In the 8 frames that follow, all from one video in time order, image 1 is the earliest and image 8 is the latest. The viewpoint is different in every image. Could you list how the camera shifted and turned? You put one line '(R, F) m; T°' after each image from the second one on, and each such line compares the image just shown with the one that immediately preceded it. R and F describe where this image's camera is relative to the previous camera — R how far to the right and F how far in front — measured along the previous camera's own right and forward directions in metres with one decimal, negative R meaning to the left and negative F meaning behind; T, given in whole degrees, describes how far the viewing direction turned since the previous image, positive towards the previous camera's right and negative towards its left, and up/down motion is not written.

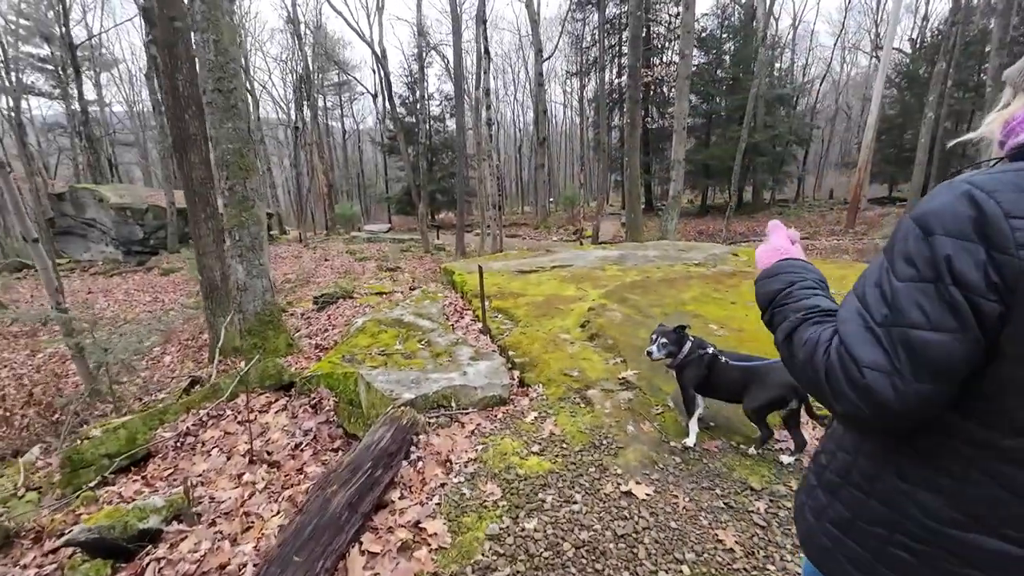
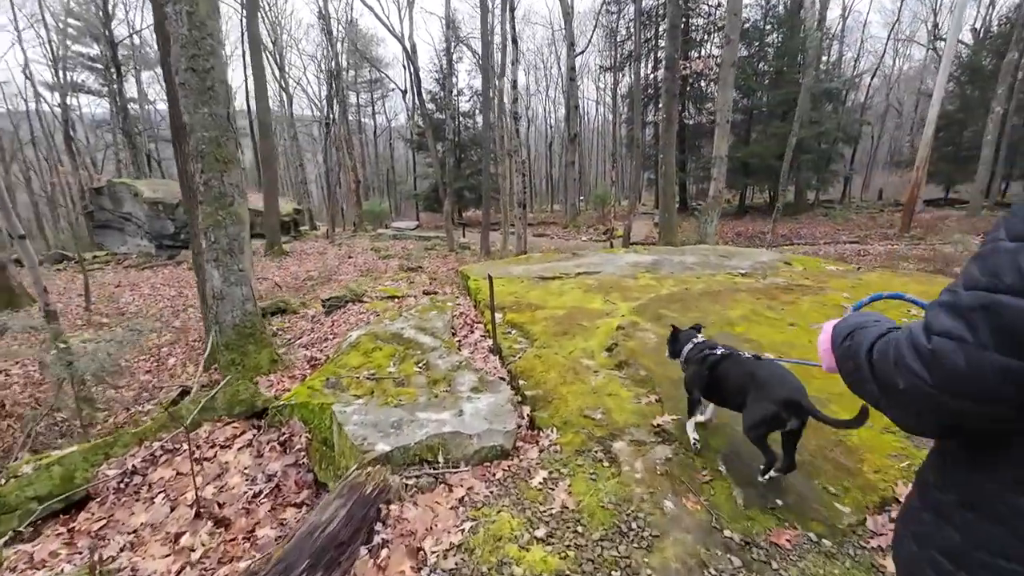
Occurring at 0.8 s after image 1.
(+0.1, +0.9) m; -3°
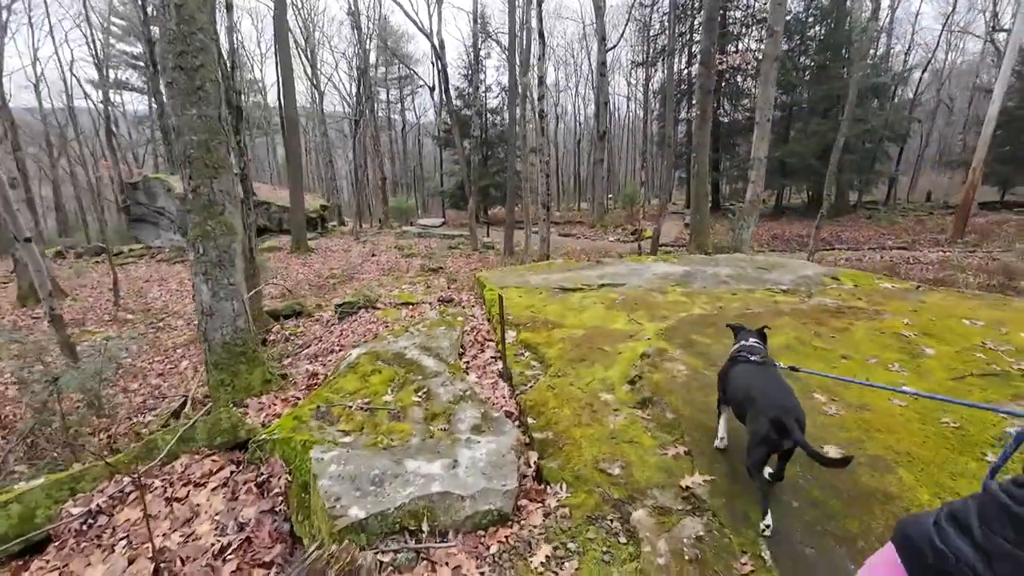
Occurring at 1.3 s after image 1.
(+0.1, +0.5) m; -3°
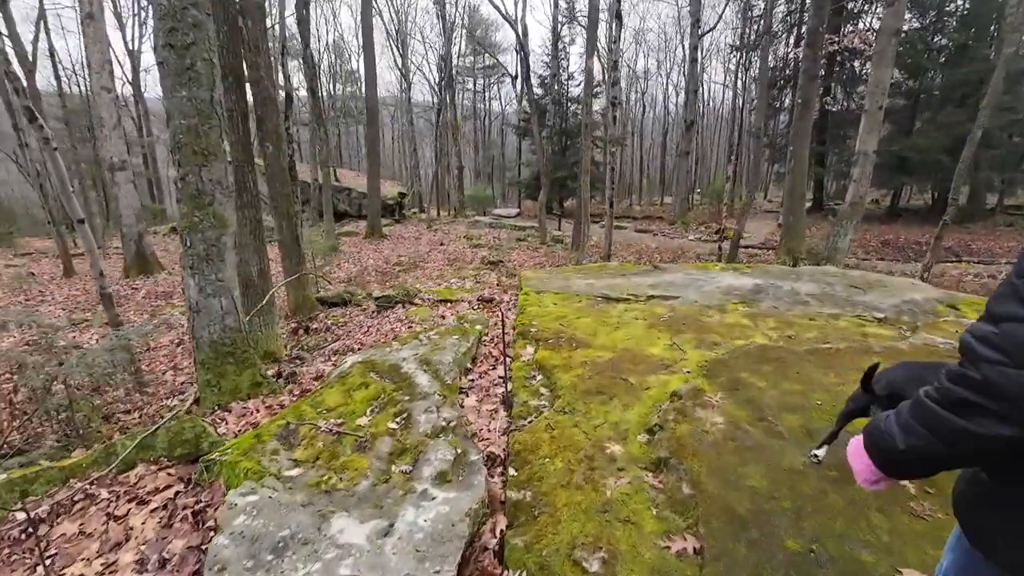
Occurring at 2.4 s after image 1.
(+0.6, +0.8) m; -9°
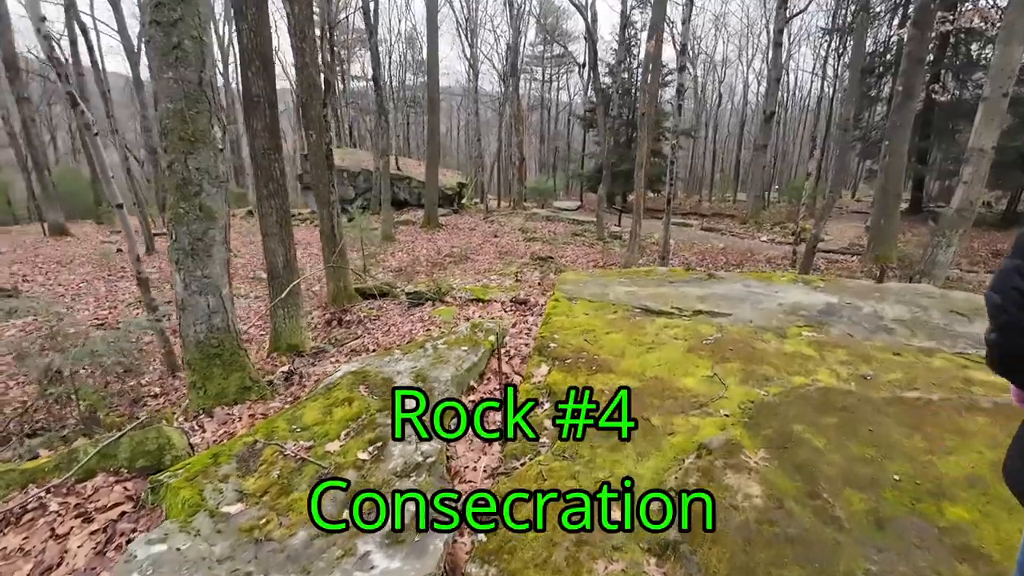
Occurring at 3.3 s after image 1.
(+0.4, +0.7) m; -7°
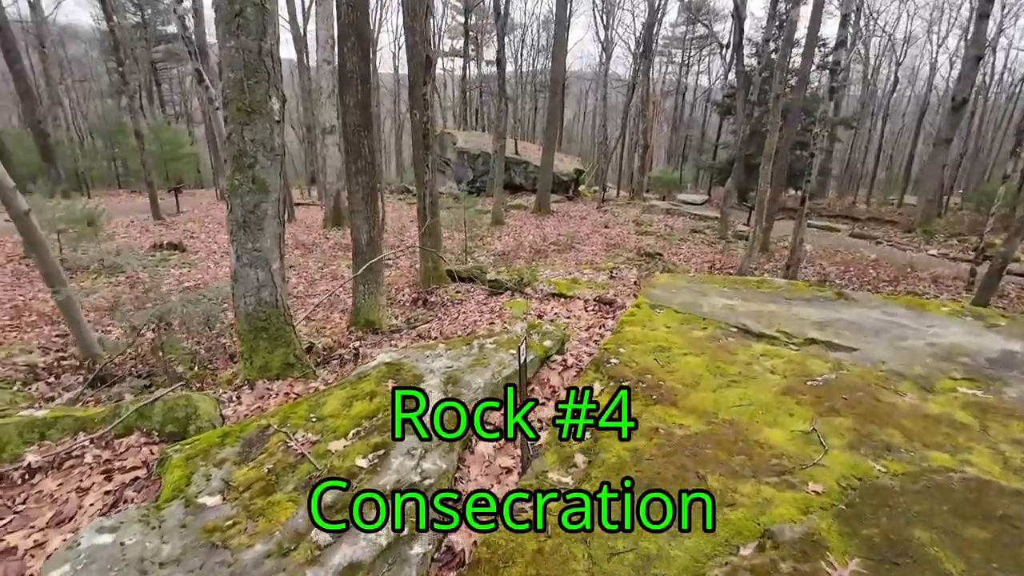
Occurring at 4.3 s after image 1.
(+0.5, +0.6) m; -13°
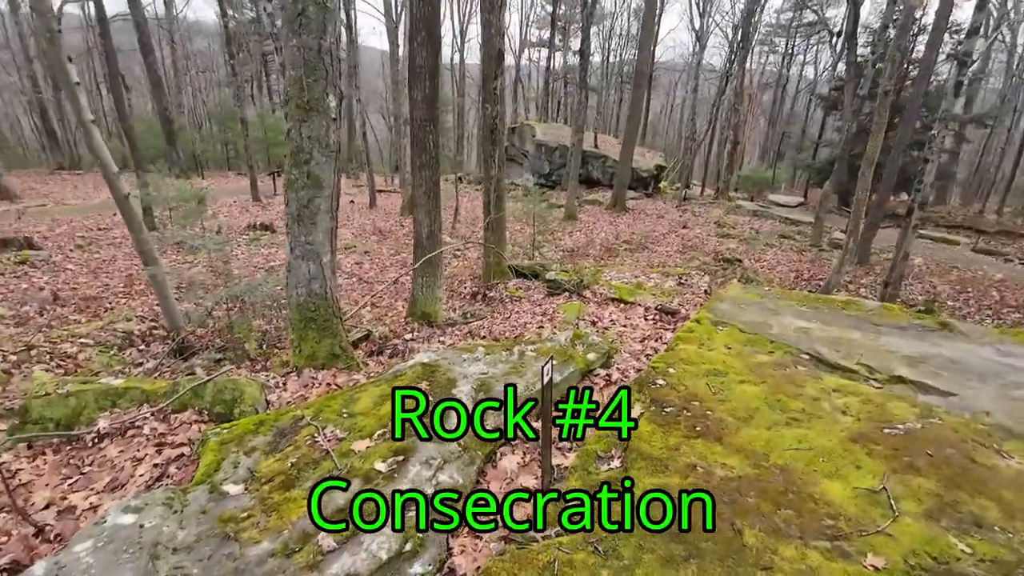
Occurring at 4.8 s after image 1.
(+0.3, +0.2) m; -9°
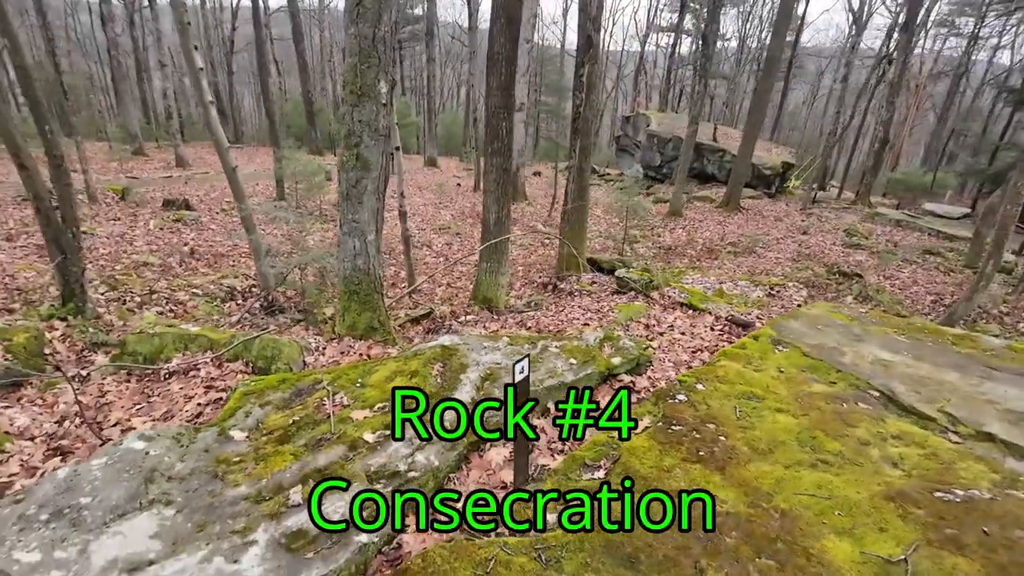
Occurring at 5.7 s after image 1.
(+0.7, +0.1) m; -12°
